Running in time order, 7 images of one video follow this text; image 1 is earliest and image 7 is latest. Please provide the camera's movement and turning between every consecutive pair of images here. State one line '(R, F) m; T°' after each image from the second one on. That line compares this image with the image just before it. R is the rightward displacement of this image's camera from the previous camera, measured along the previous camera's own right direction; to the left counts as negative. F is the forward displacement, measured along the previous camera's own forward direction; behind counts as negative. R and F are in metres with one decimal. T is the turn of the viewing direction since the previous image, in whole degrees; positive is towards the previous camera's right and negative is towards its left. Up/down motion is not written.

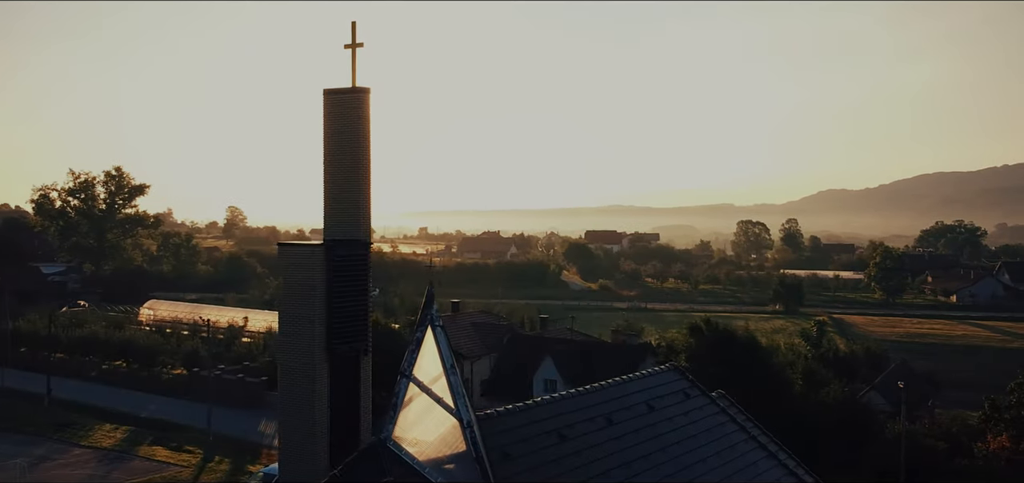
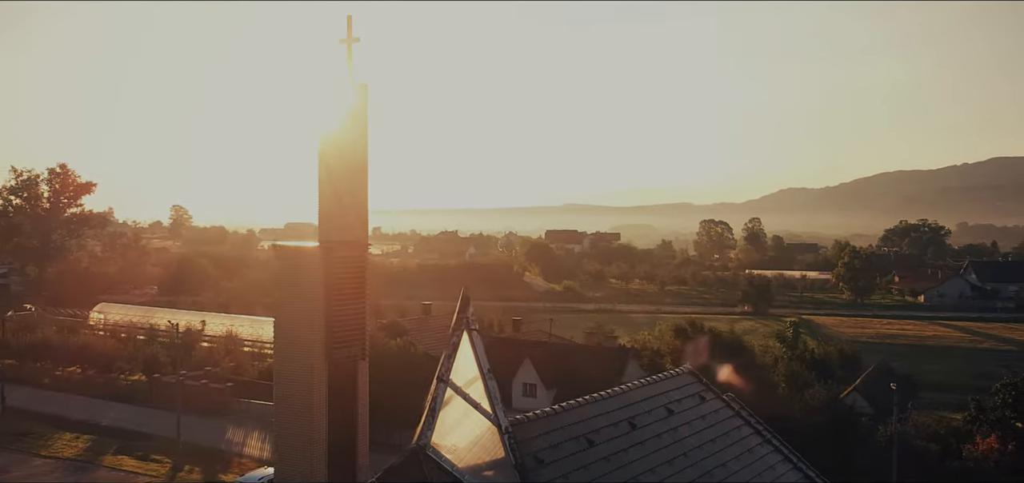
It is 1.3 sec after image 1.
(-0.8, +0.4) m; +4°
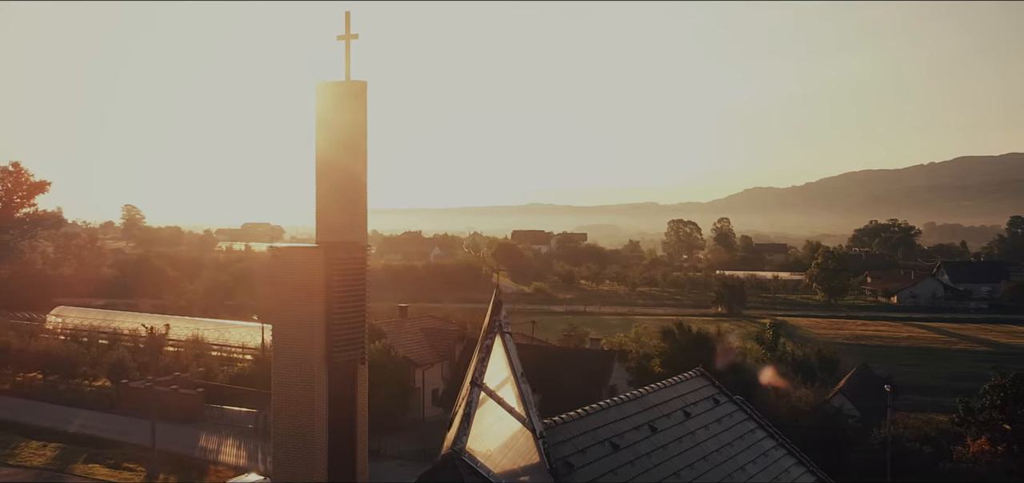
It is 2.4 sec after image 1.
(-0.7, +0.3) m; +3°
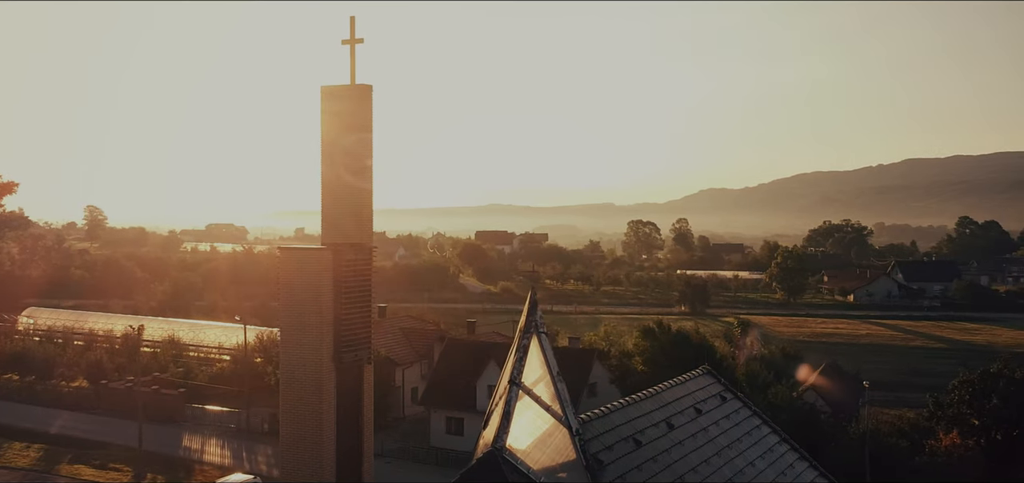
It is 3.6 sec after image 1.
(-0.7, -0.5) m; +3°
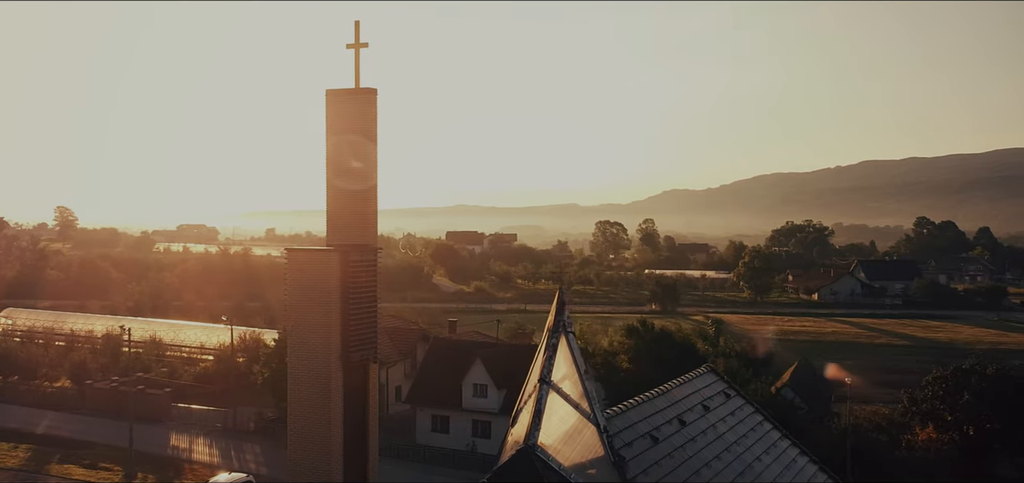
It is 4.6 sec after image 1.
(-0.6, -0.5) m; +3°
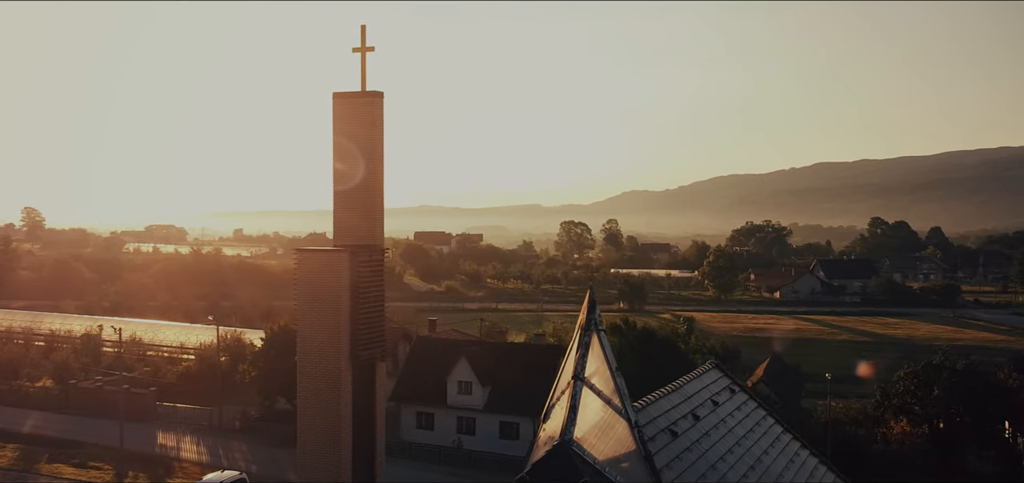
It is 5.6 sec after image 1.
(-0.7, -0.5) m; +3°
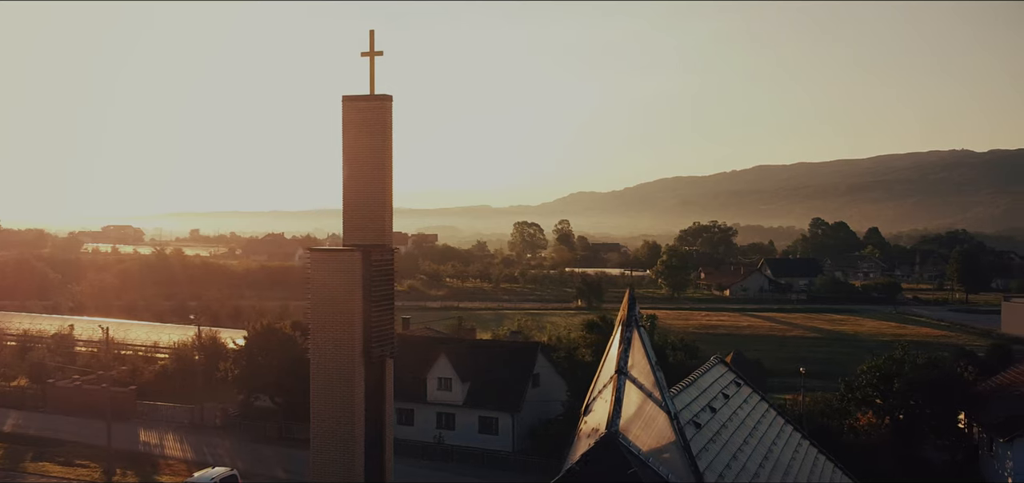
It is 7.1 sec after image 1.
(-1.0, -0.6) m; +4°
